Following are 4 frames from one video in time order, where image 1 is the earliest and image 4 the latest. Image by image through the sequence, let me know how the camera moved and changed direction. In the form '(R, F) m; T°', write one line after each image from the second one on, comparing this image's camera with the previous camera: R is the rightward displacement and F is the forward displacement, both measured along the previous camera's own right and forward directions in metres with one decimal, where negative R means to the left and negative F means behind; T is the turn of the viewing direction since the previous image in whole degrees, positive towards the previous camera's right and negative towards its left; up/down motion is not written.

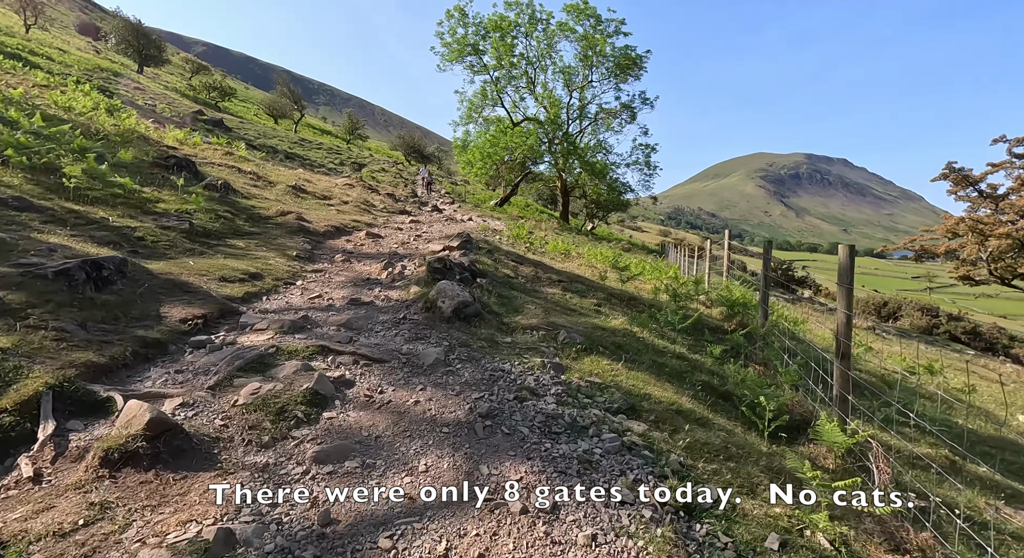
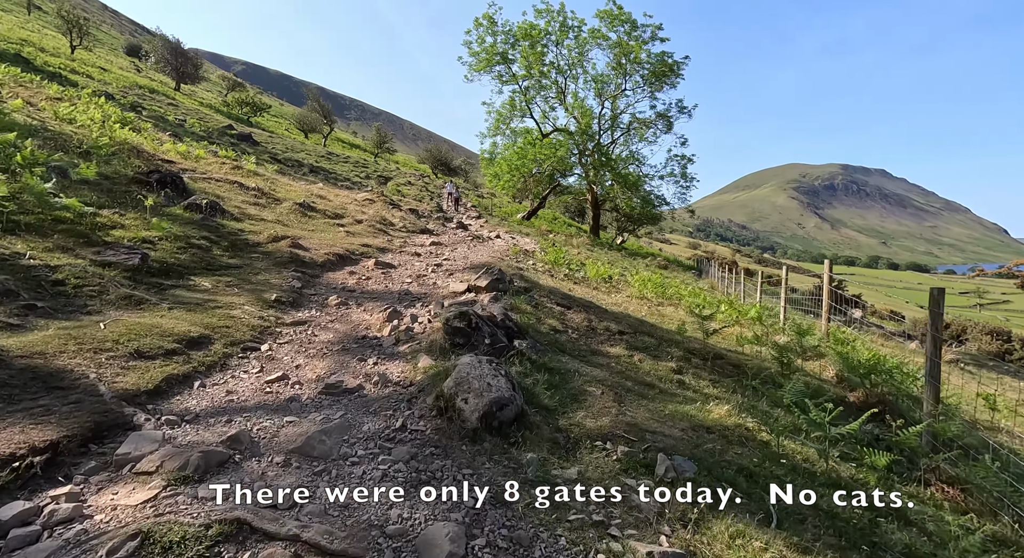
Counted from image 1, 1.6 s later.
(-0.3, +2.8) m; -3°
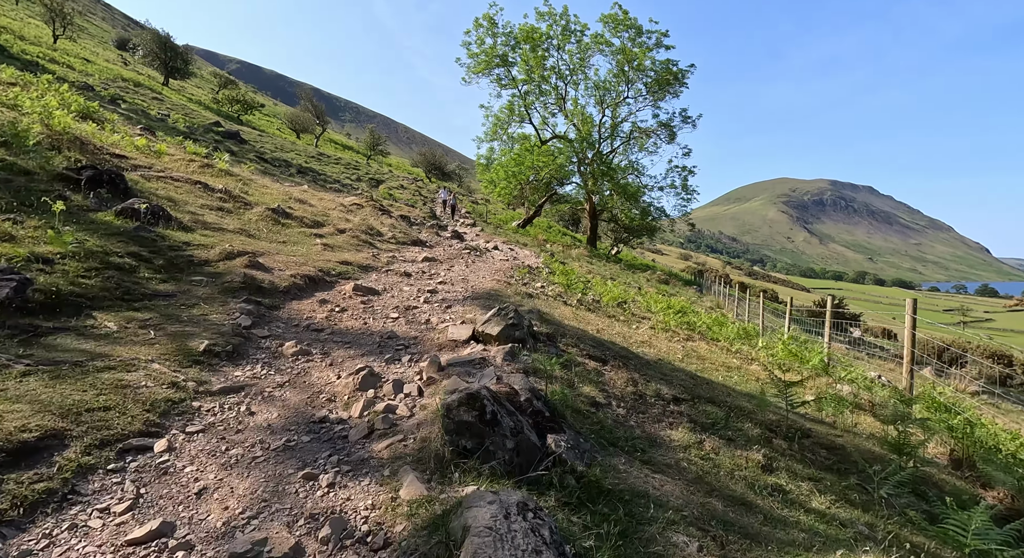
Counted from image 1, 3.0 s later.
(-0.4, +2.4) m; +1°
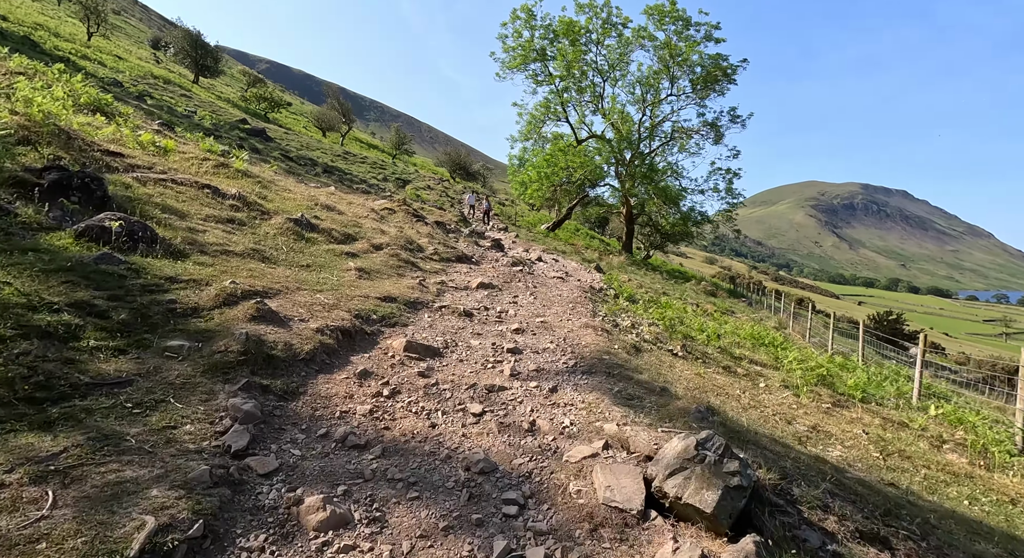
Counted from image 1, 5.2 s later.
(-1.4, +3.2) m; -2°
